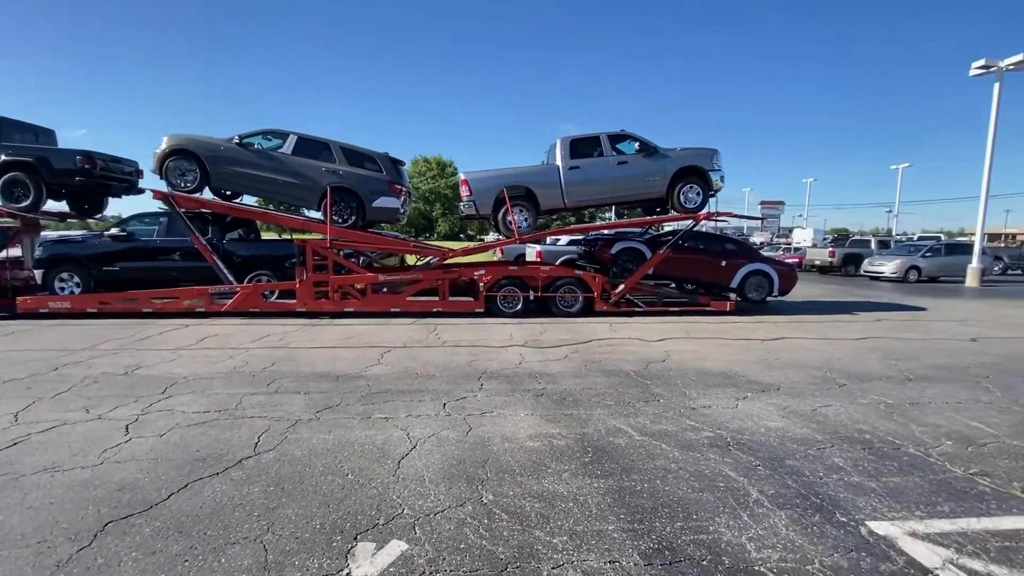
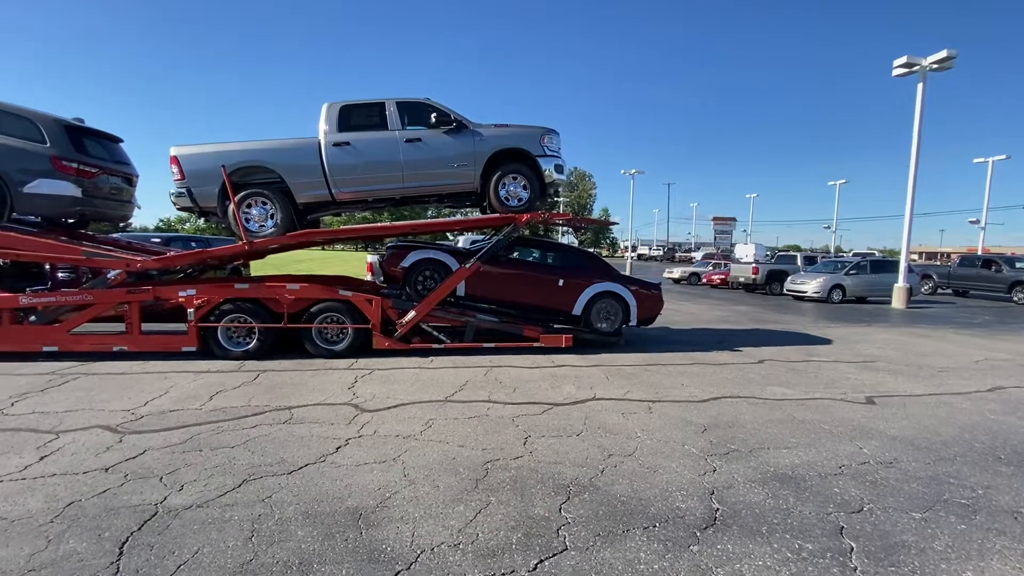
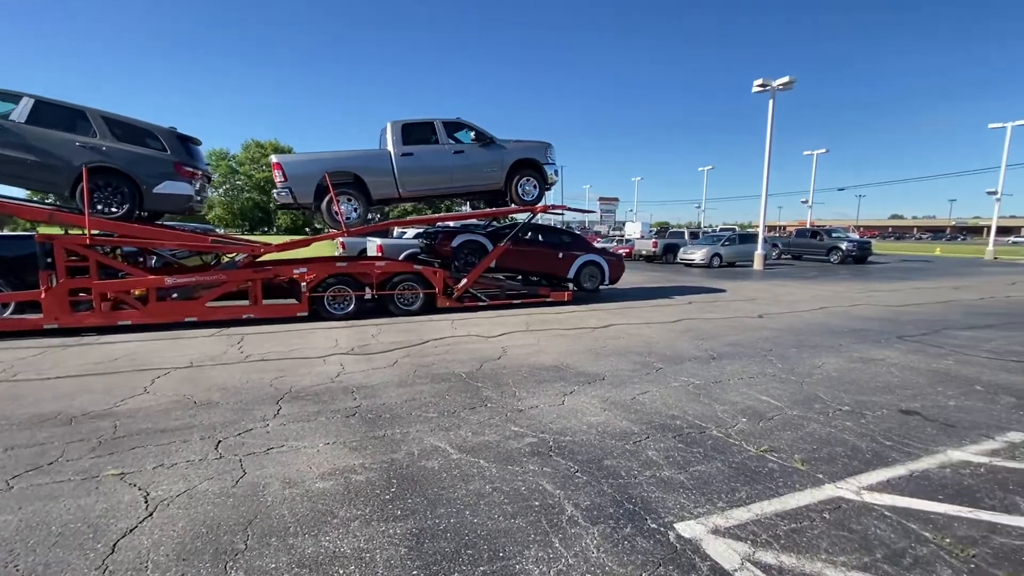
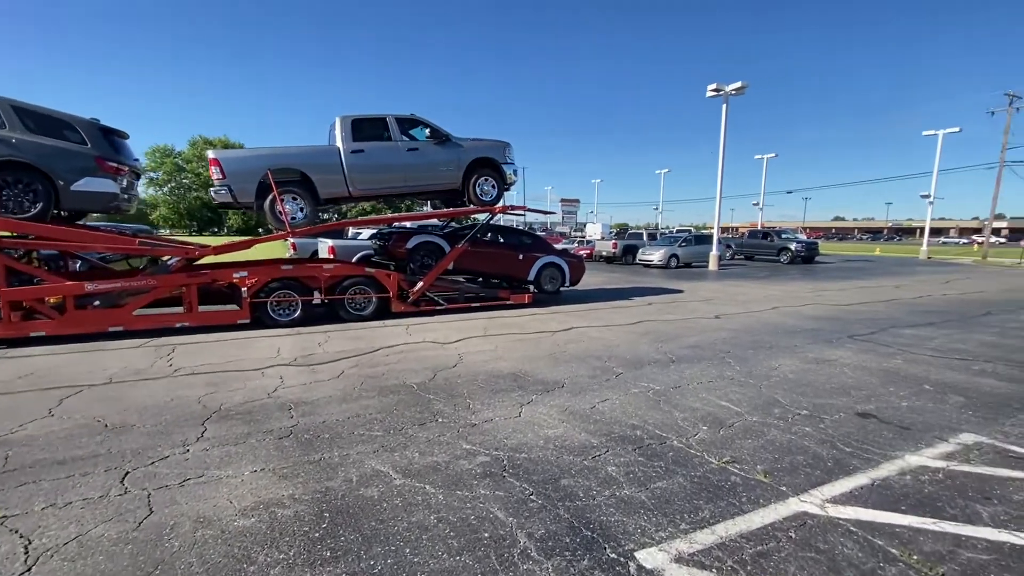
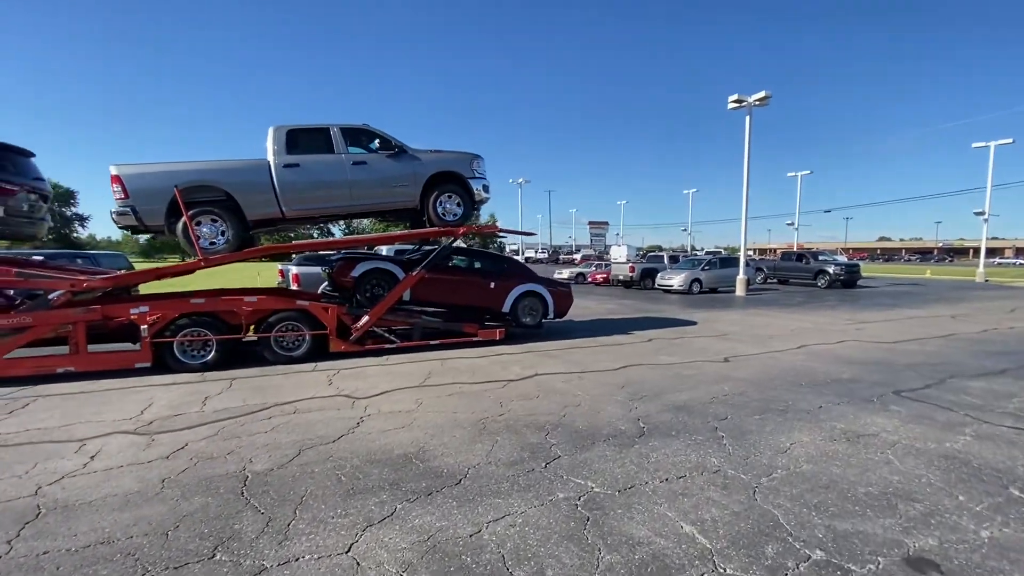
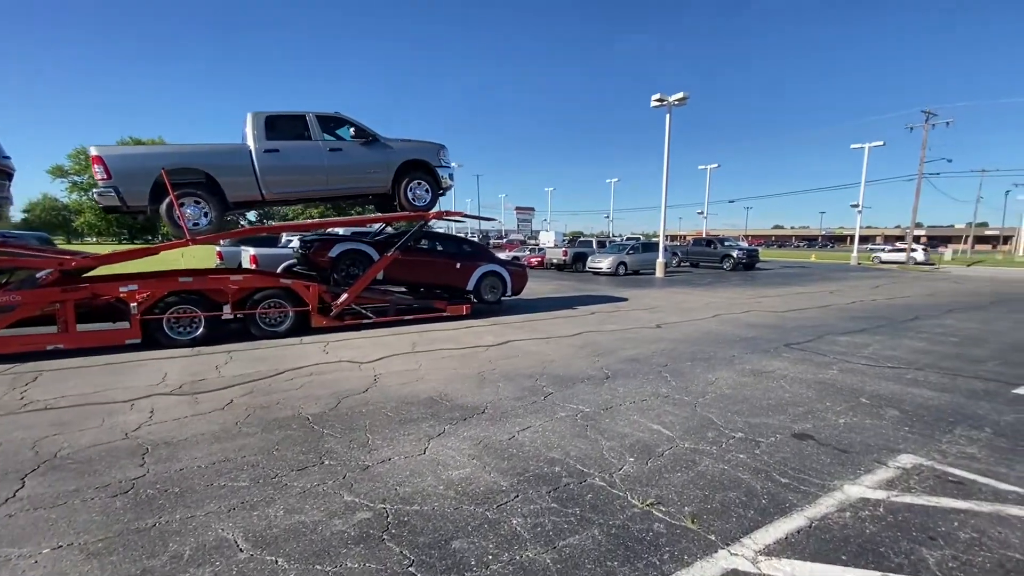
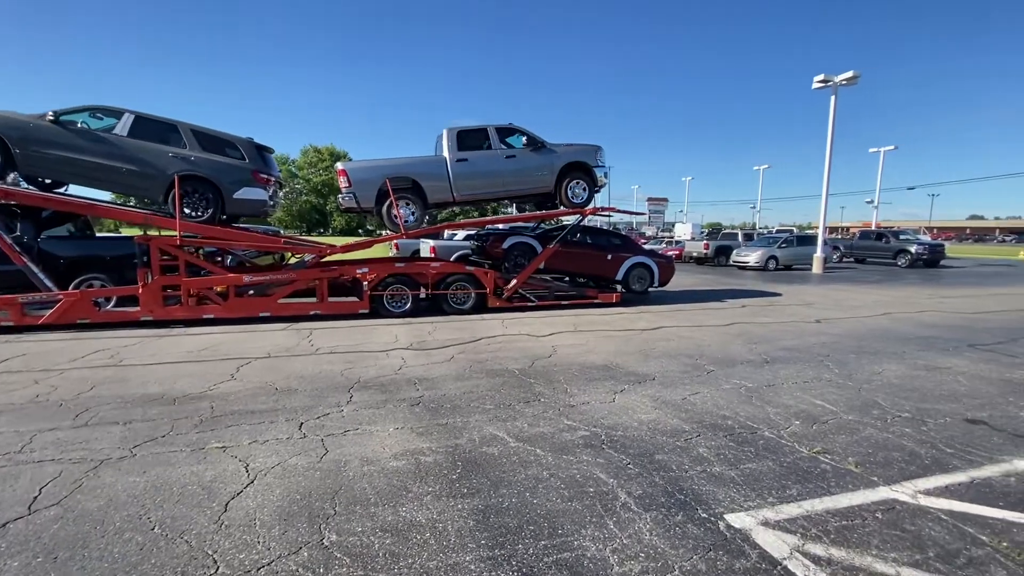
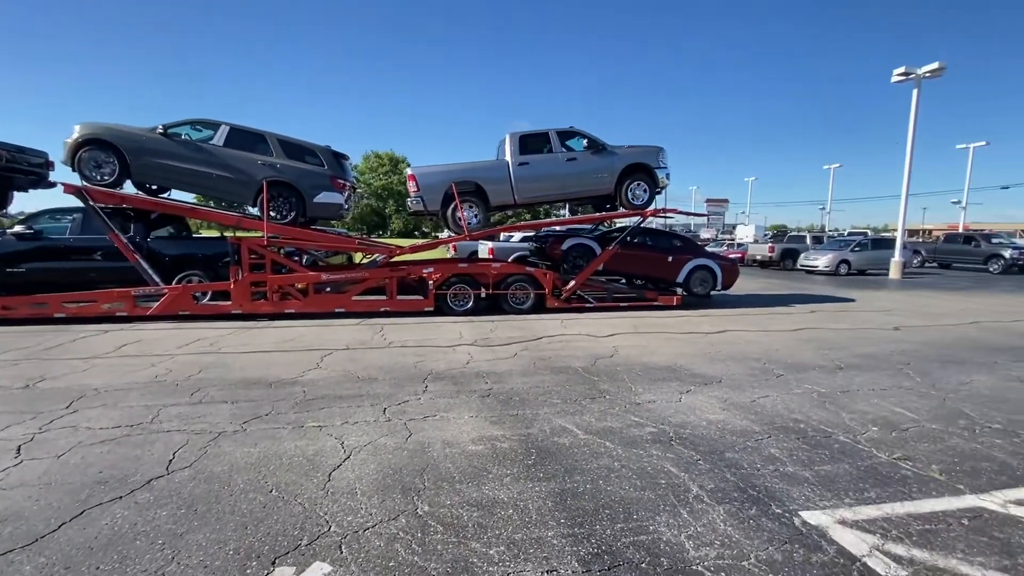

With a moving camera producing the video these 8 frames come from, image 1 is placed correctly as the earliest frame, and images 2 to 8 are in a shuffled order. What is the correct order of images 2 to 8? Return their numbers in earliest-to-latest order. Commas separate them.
8, 7, 3, 4, 6, 5, 2
